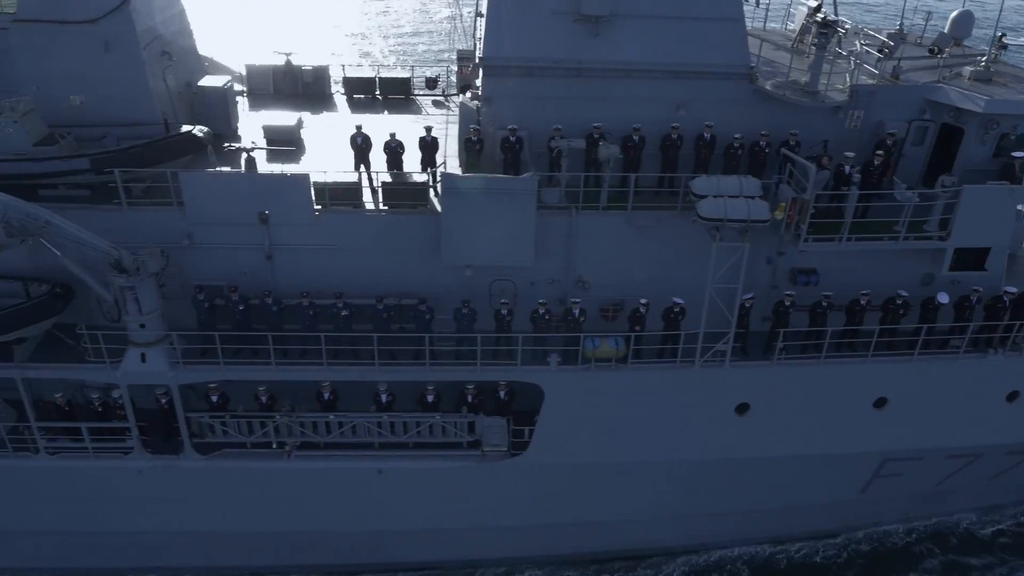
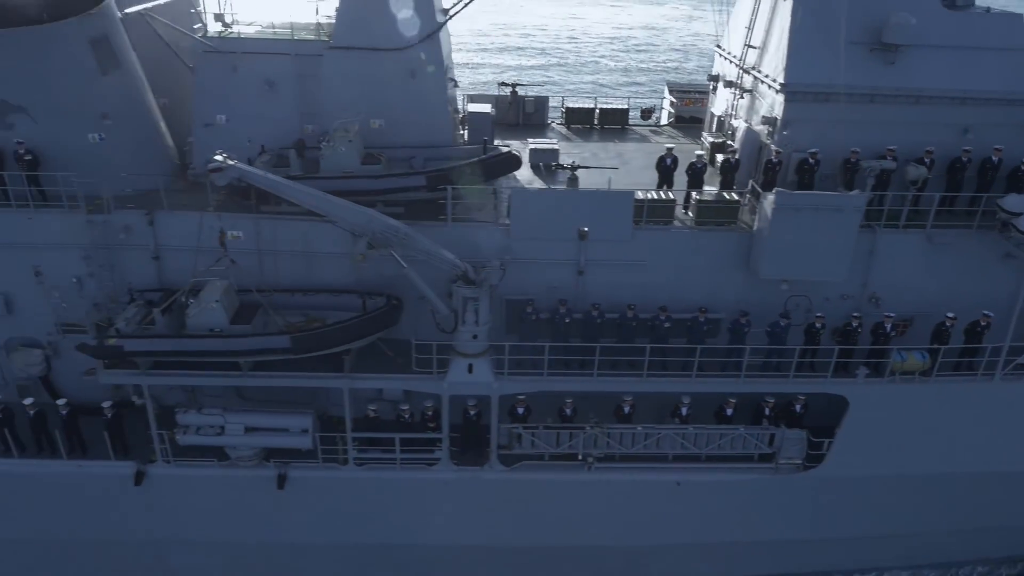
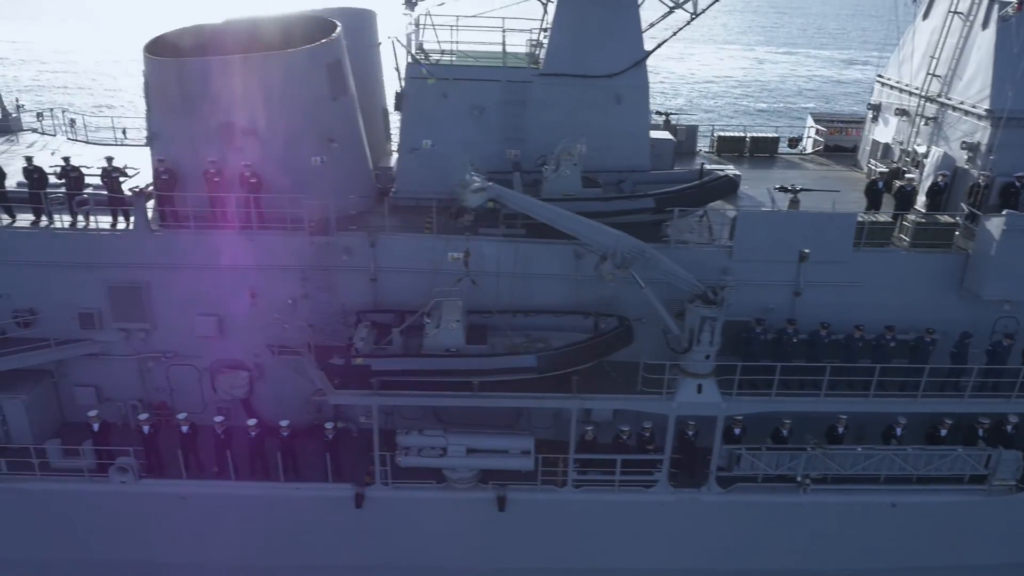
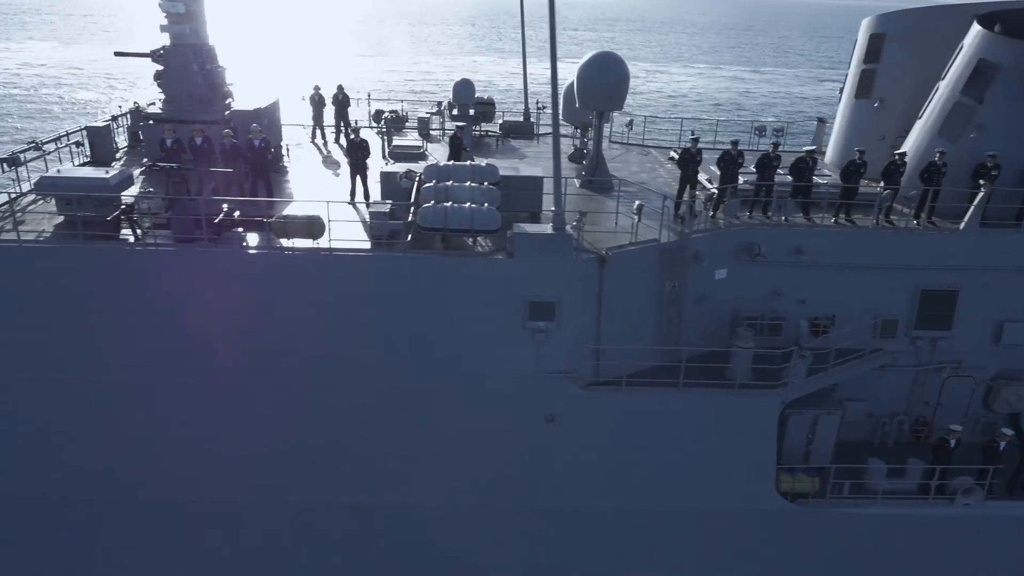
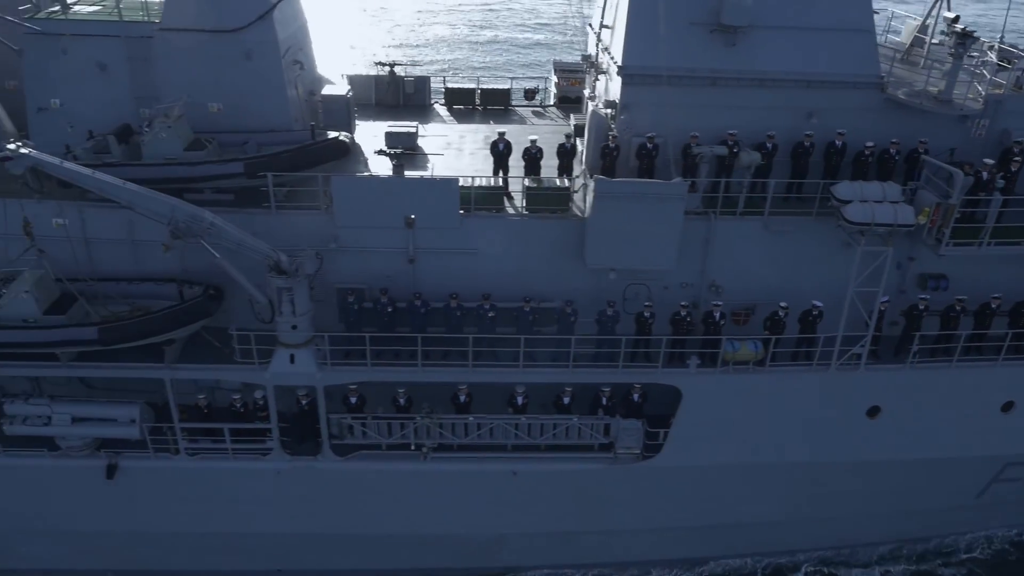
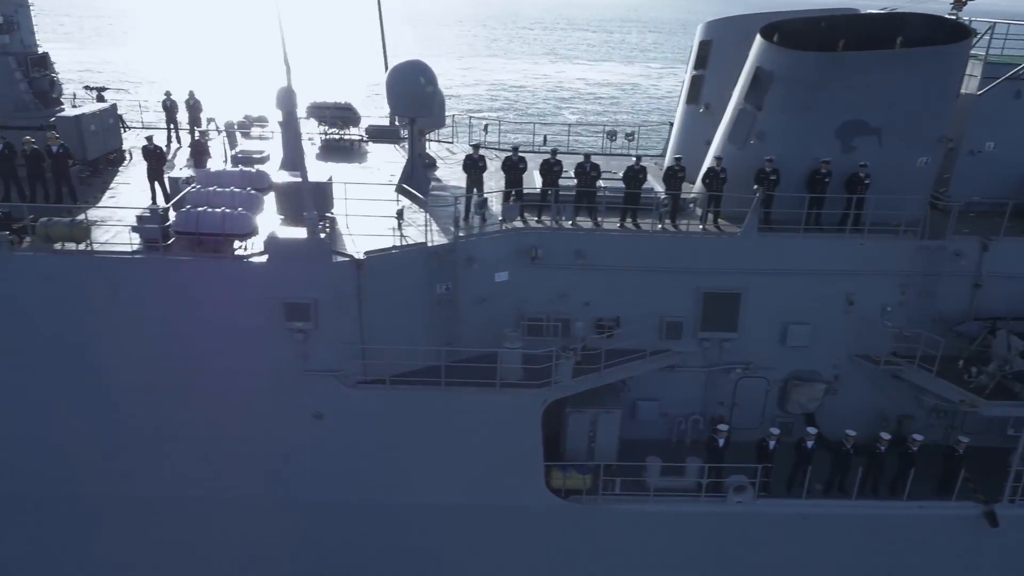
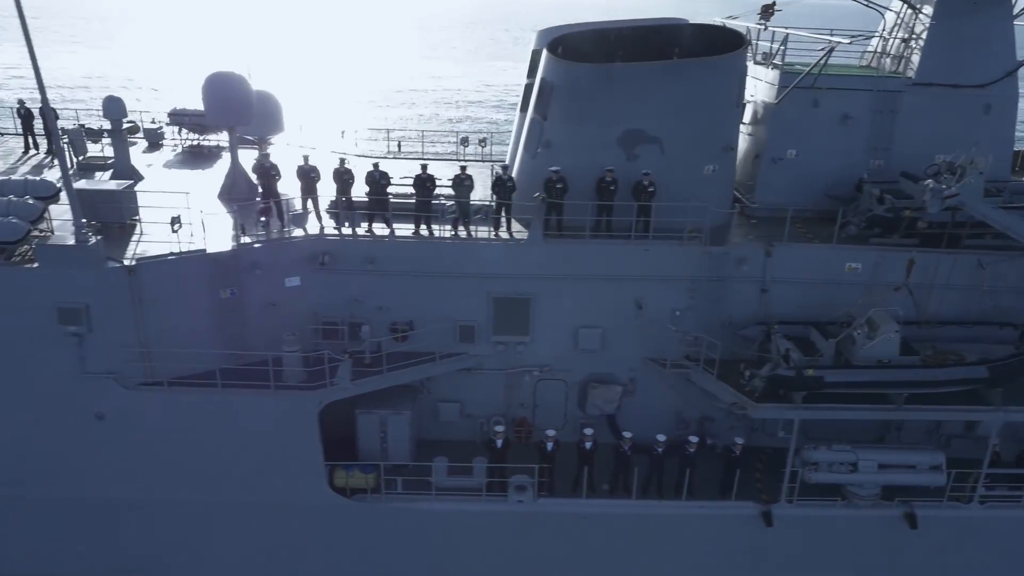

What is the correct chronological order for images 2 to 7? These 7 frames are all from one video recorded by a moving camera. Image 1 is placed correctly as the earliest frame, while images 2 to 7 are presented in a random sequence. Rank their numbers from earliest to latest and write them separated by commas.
5, 2, 3, 7, 6, 4
